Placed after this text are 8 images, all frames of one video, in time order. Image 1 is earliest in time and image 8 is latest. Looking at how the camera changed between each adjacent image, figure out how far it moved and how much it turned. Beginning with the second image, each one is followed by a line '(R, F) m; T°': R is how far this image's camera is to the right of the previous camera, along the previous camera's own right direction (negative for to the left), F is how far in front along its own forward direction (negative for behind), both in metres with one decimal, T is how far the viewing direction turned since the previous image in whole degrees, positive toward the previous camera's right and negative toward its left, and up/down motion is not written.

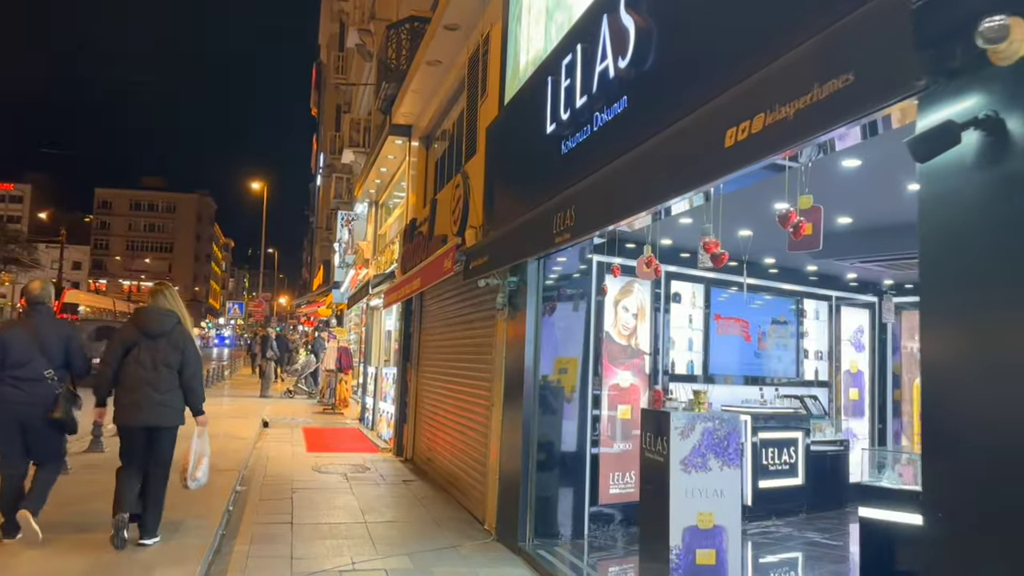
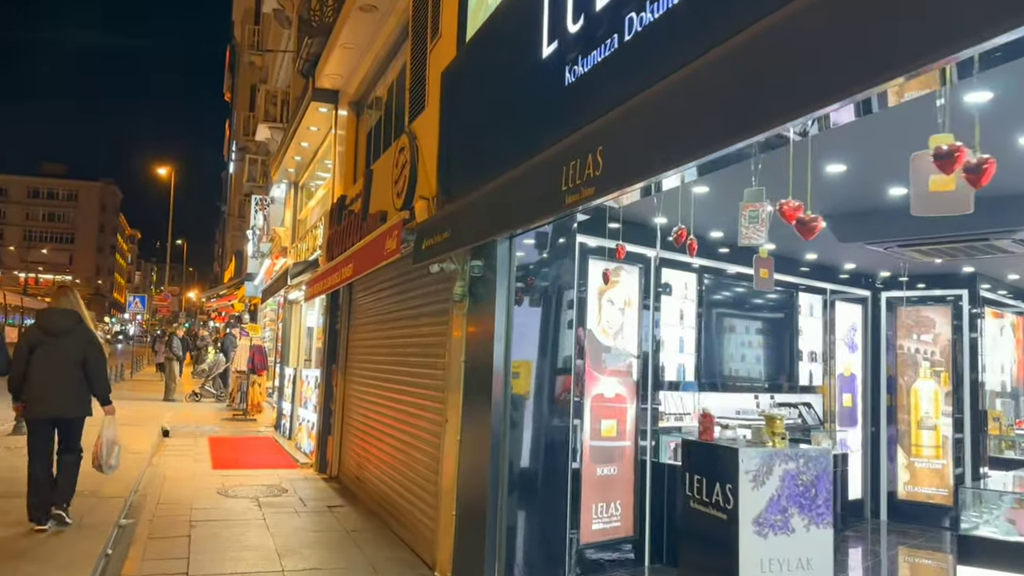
(-0.3, +1.5) m; +5°
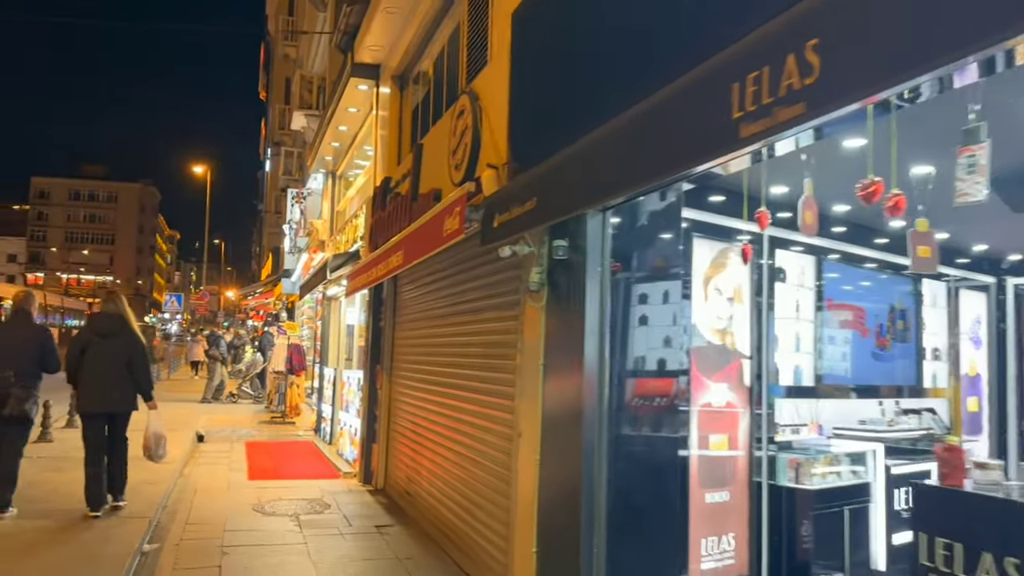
(-0.3, +1.0) m; -2°
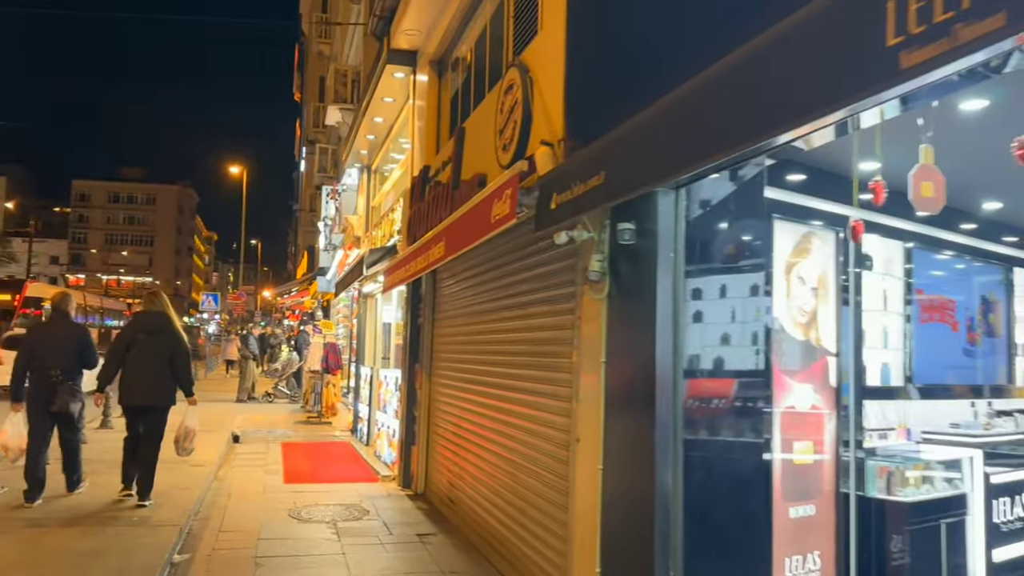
(-0.1, +0.5) m; -2°
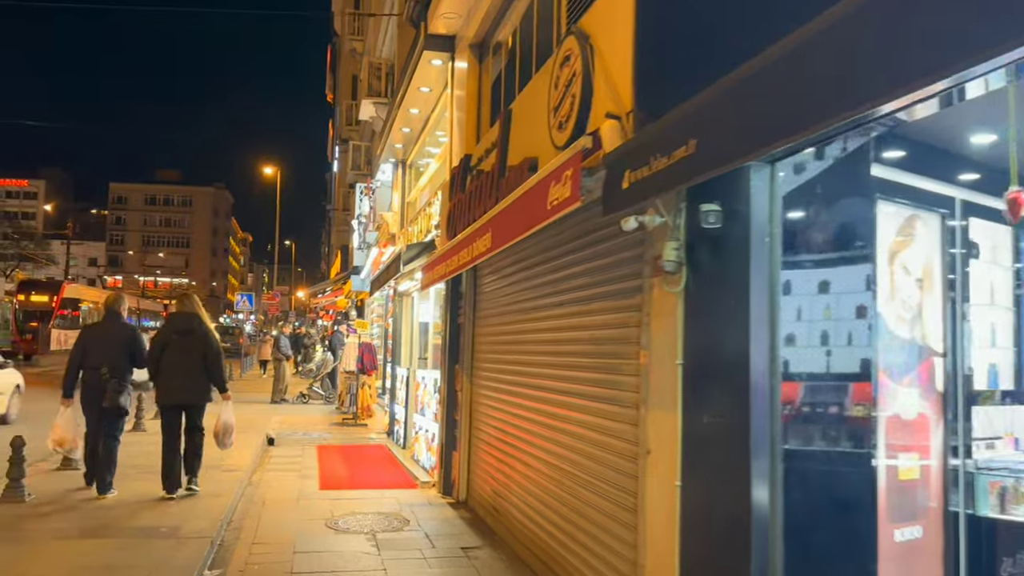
(-0.1, +0.5) m; -2°
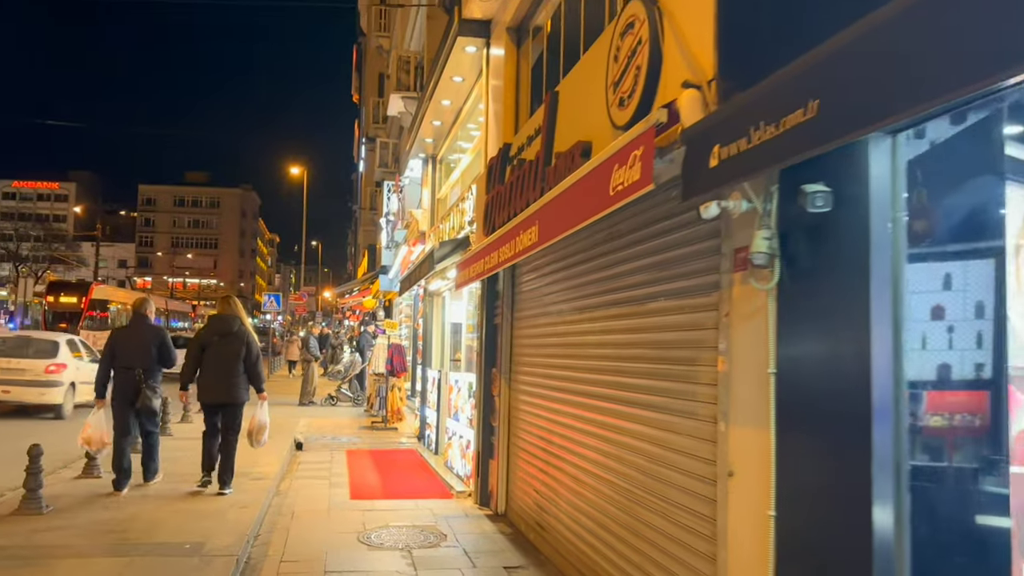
(-0.1, +0.5) m; -2°
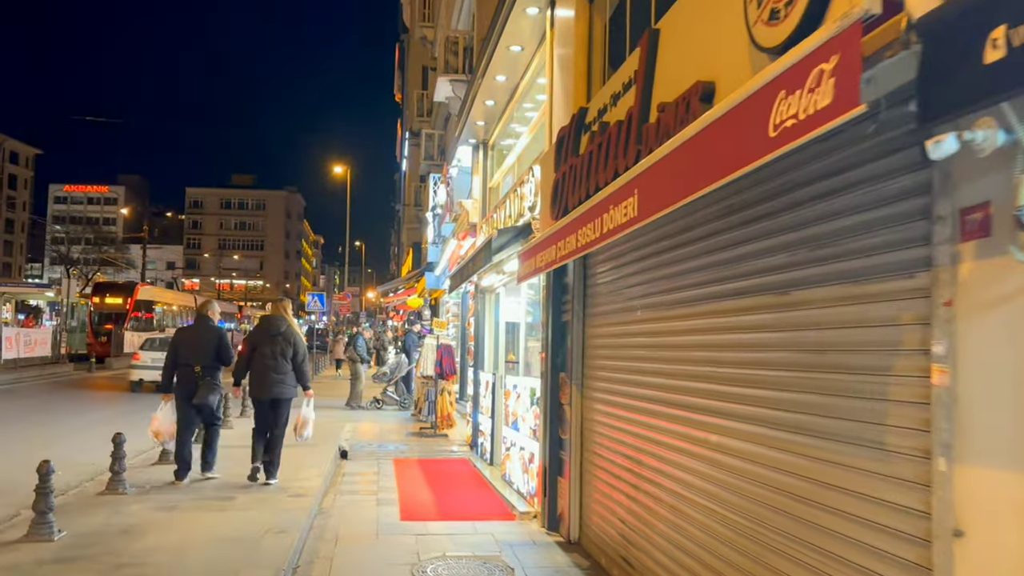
(-0.3, +1.0) m; -3°
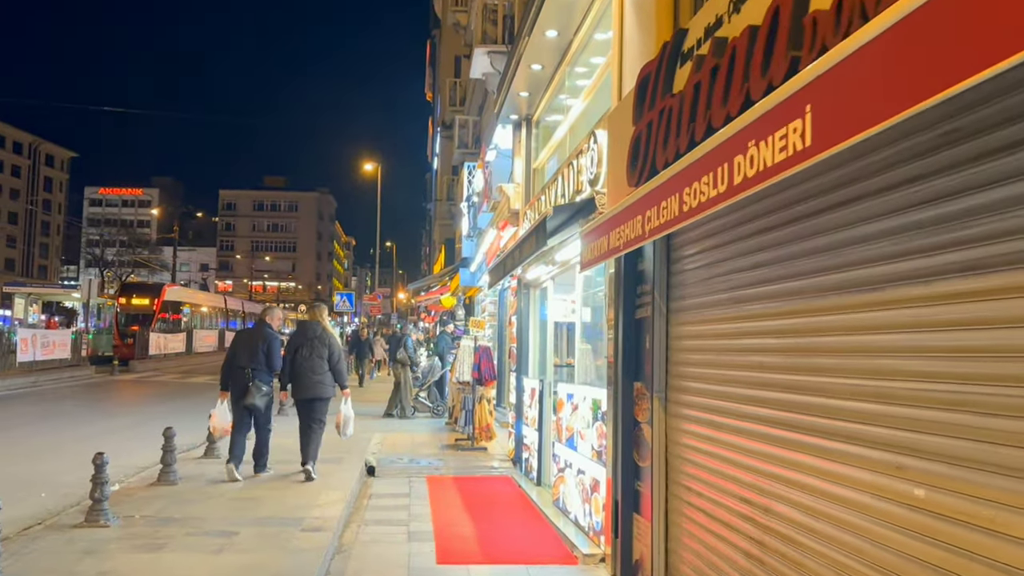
(-0.2, +1.4) m; -2°
